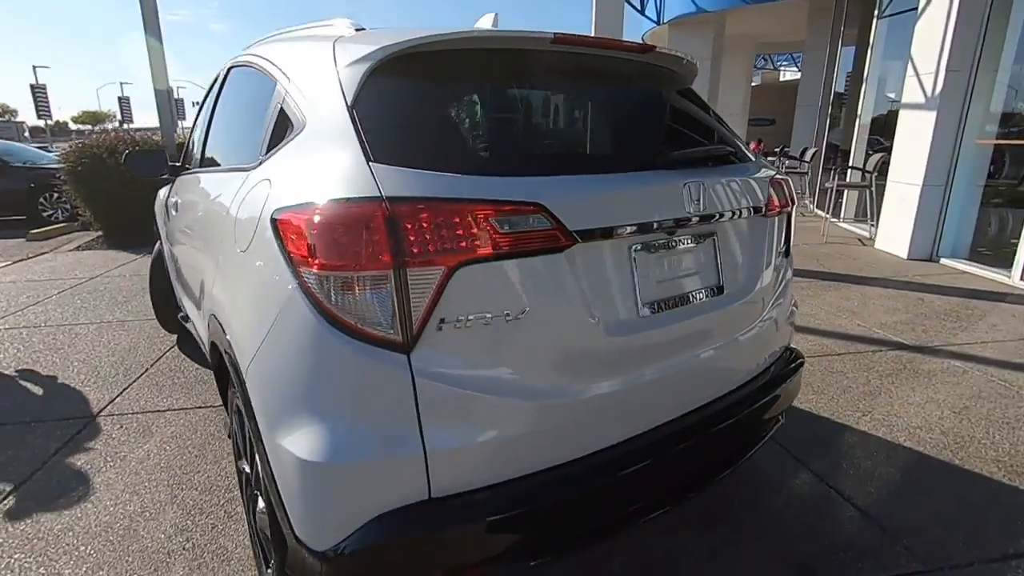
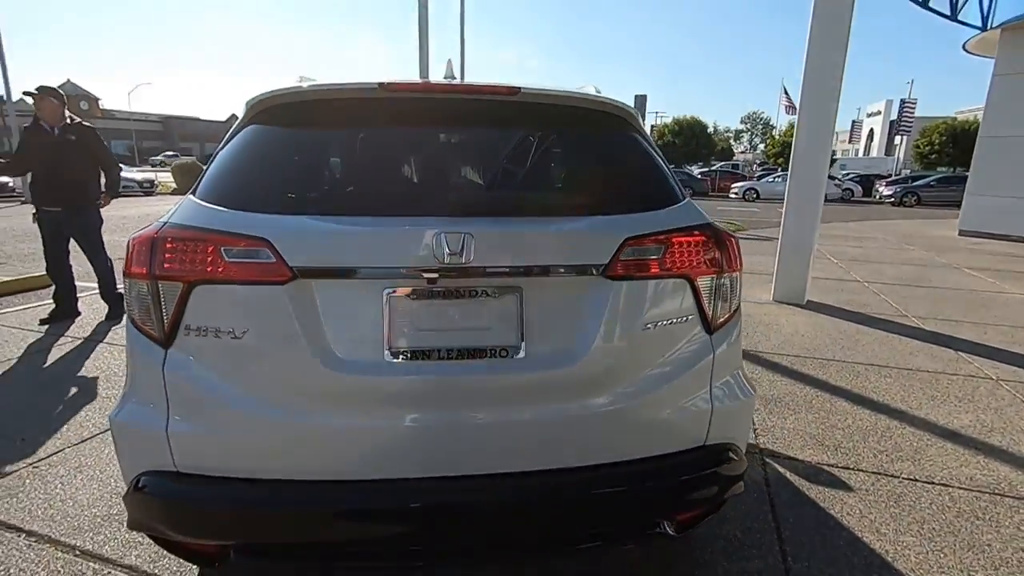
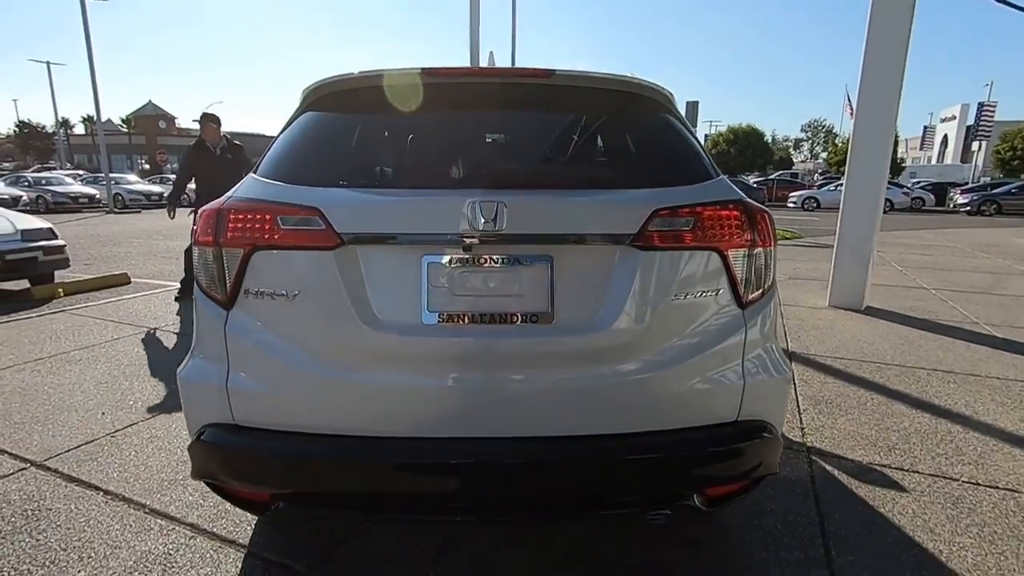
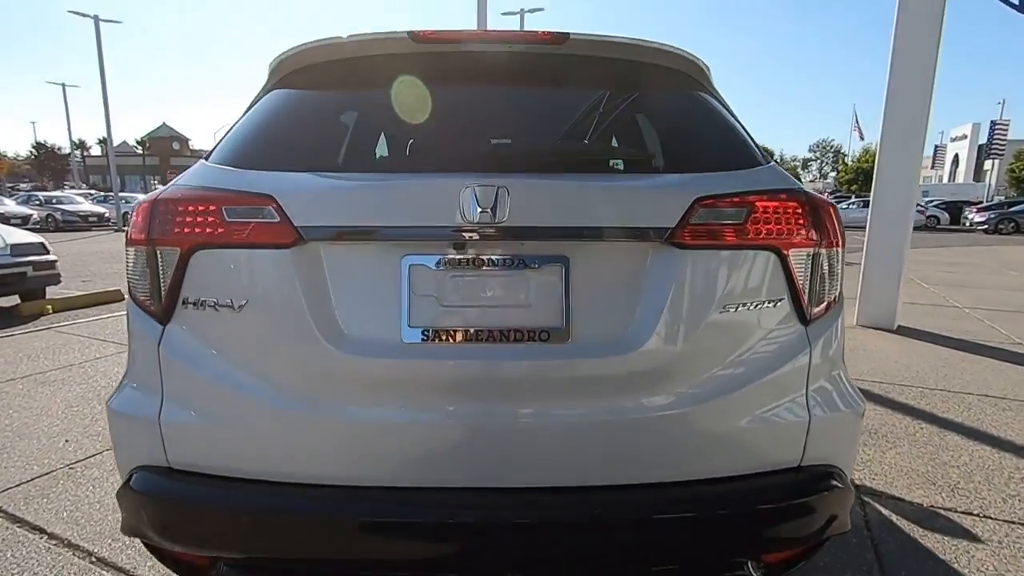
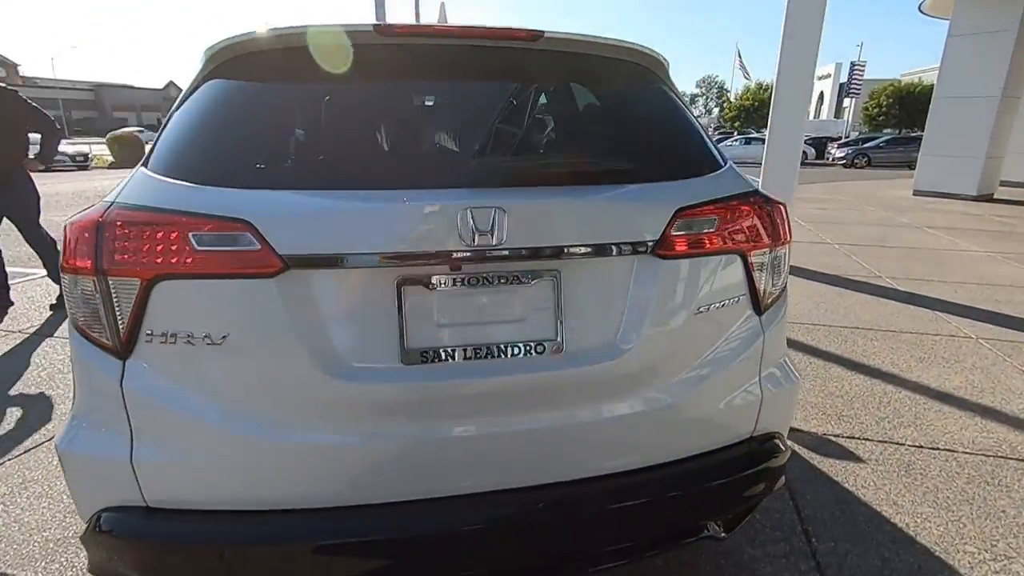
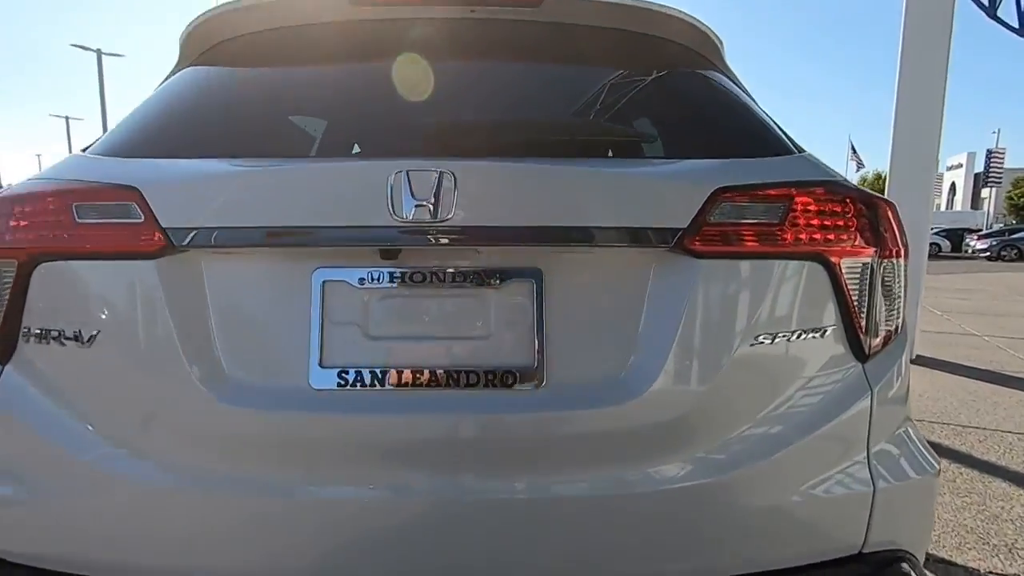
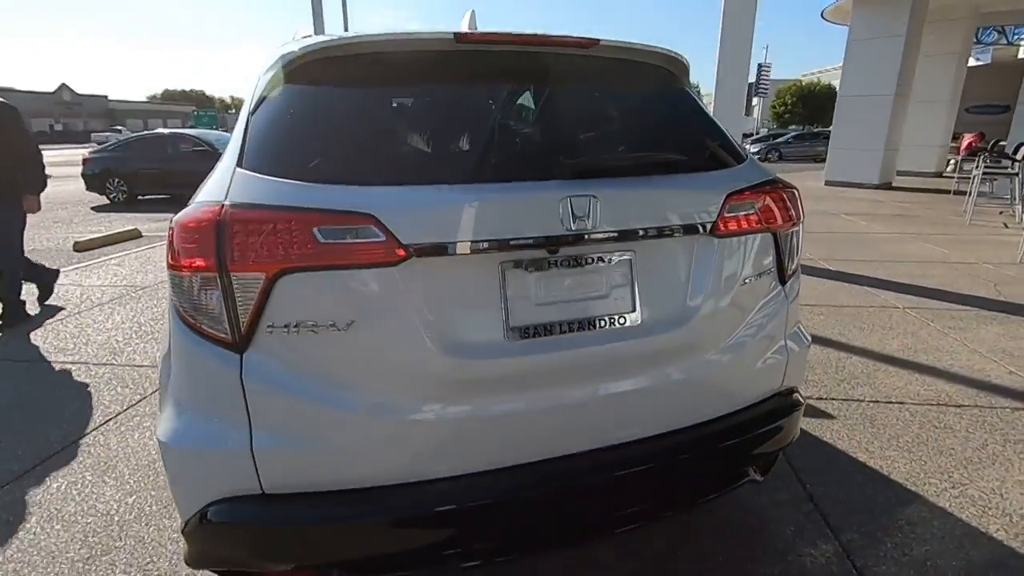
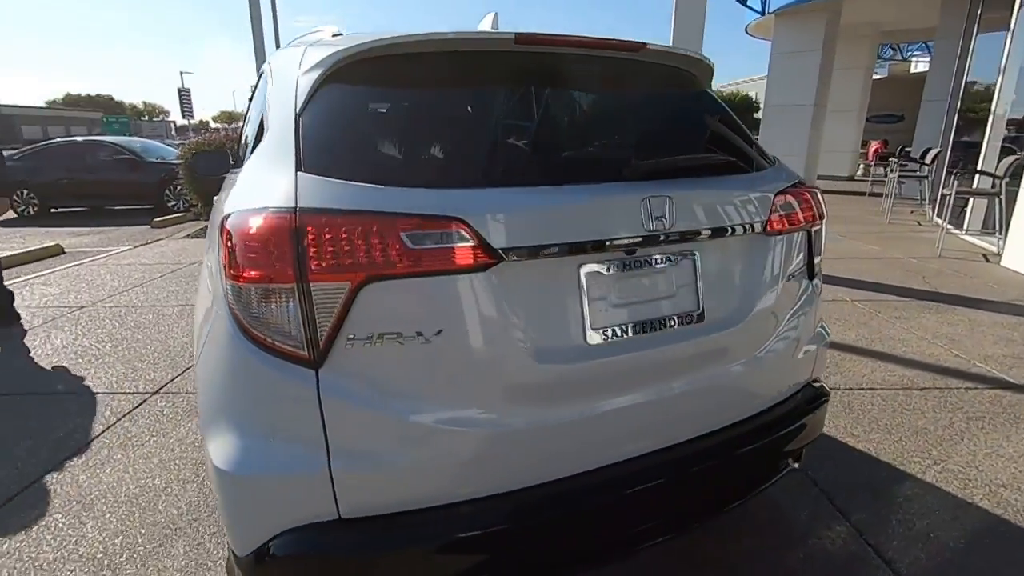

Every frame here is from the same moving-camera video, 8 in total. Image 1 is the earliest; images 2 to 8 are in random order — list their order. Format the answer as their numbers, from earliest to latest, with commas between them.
8, 7, 5, 2, 3, 4, 6
